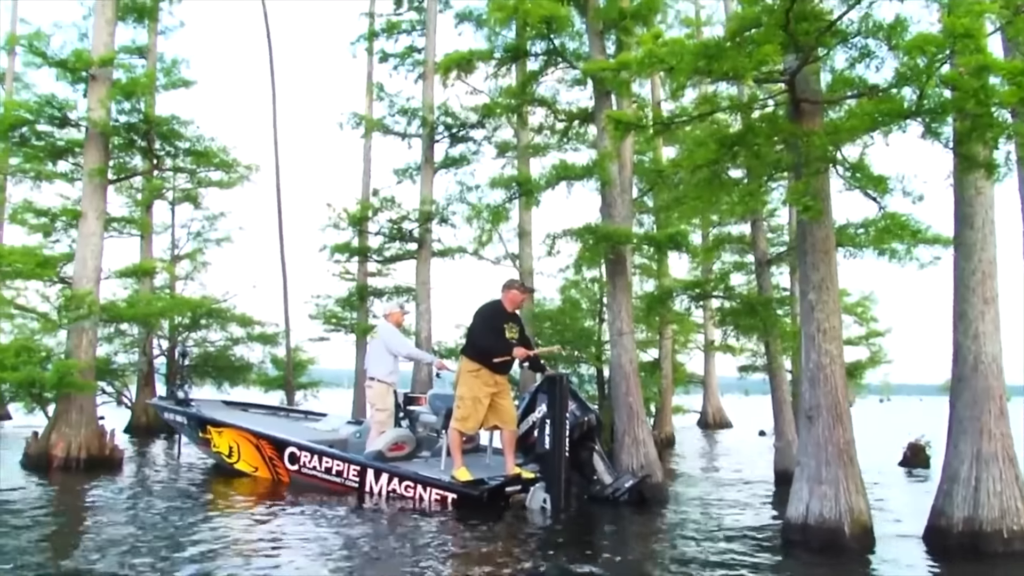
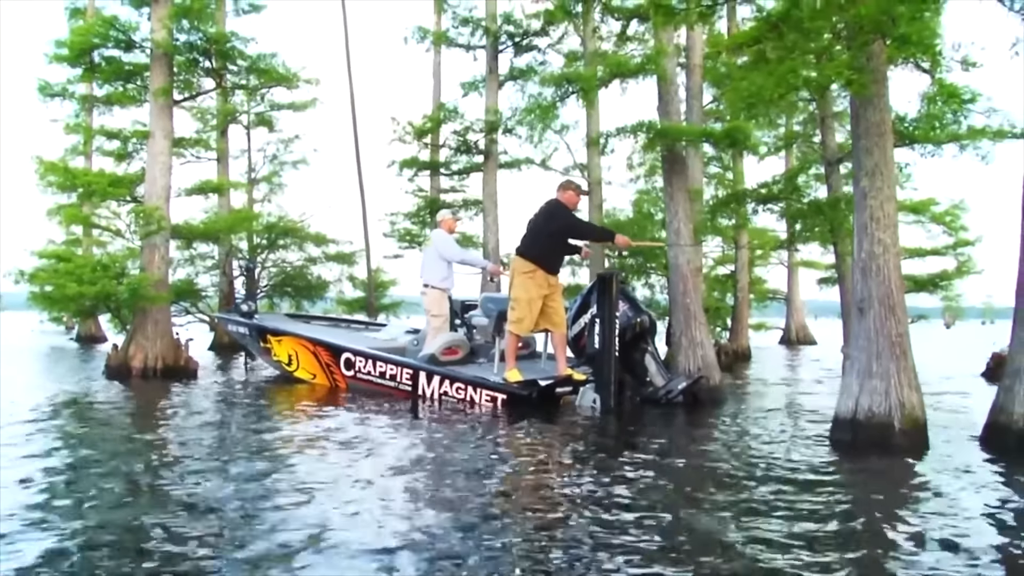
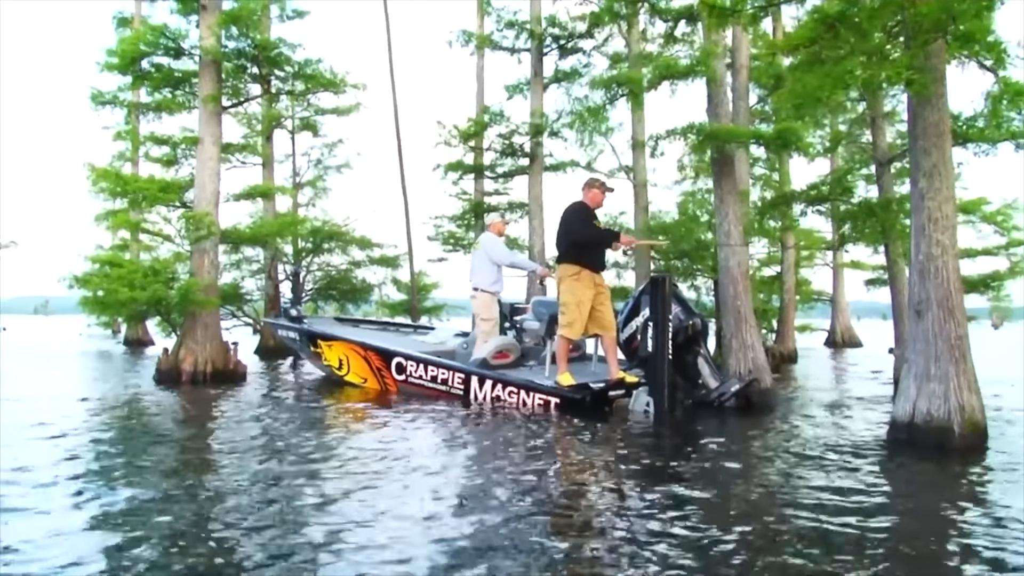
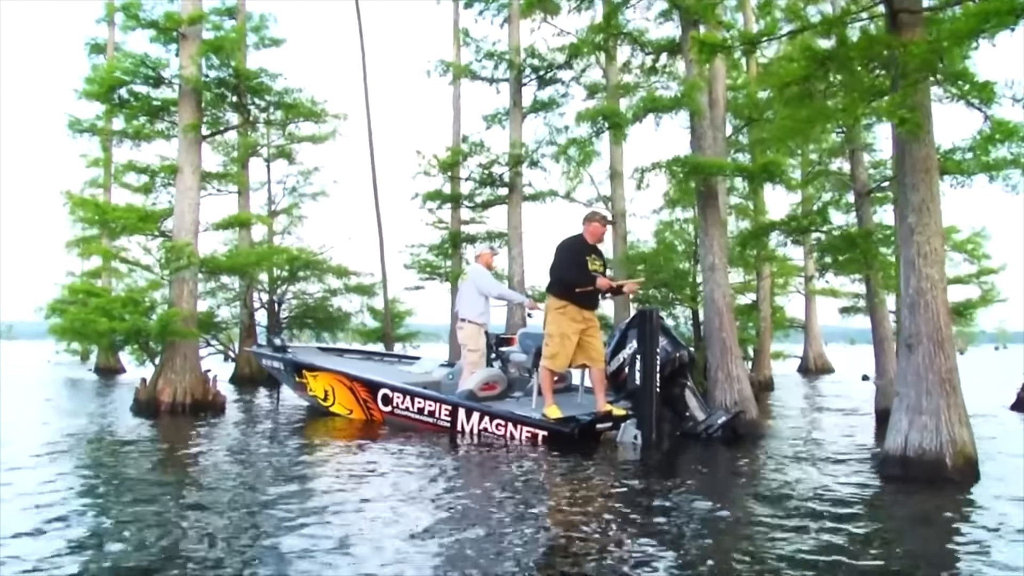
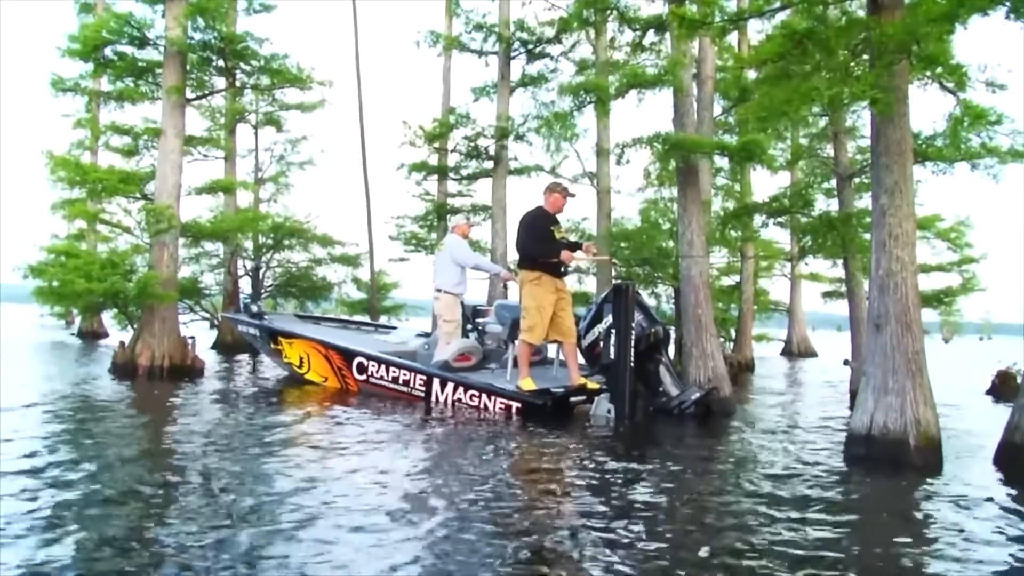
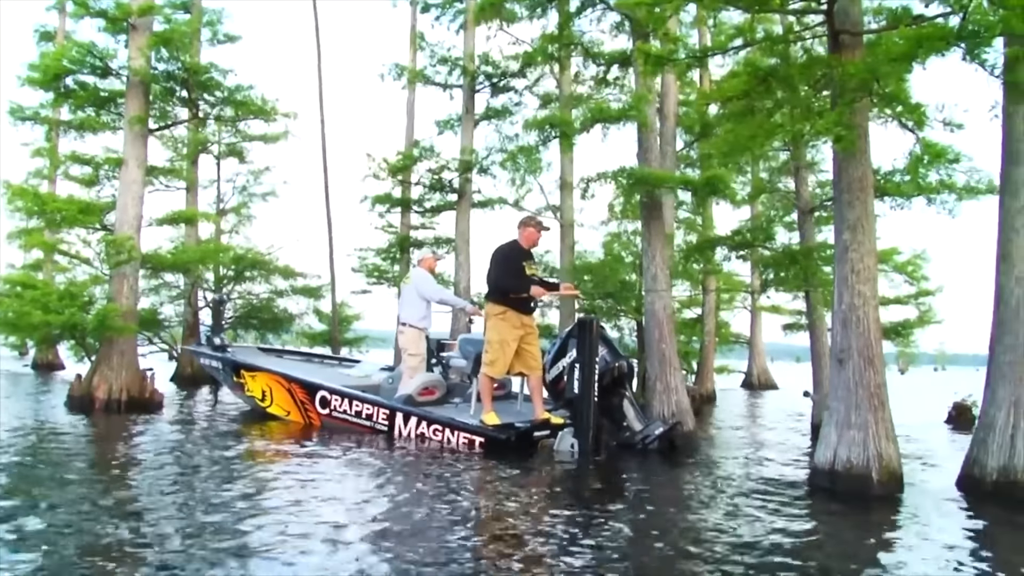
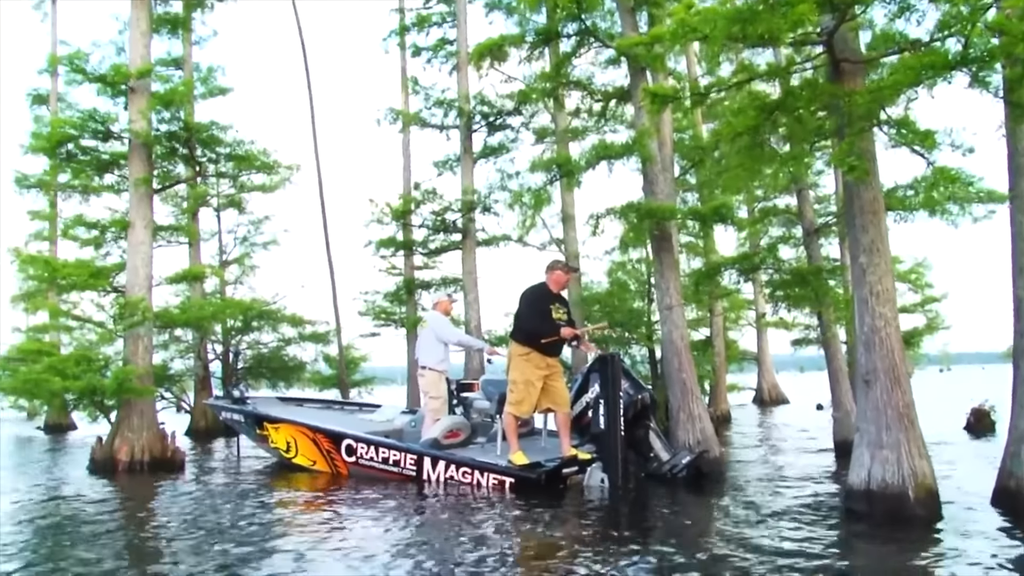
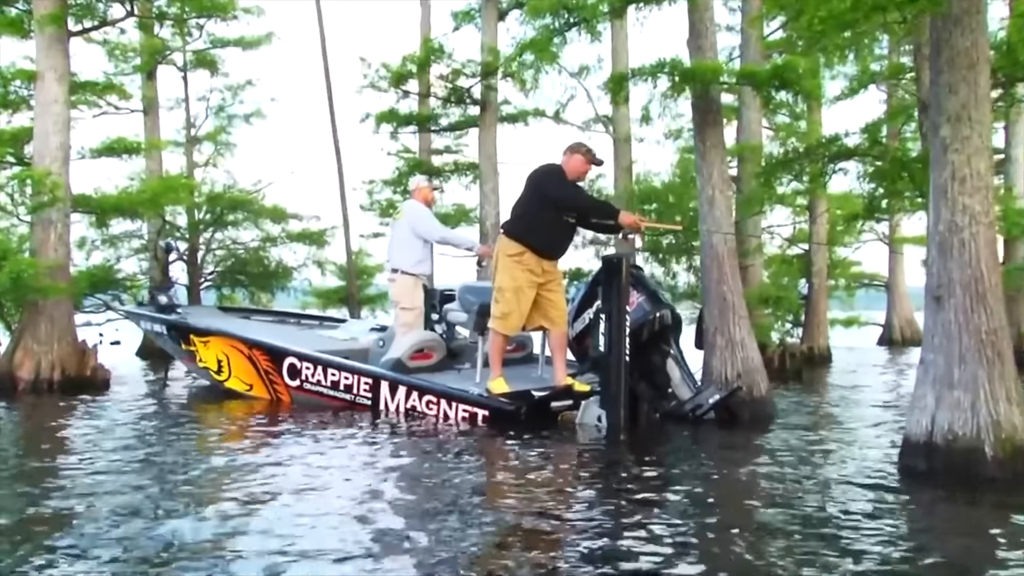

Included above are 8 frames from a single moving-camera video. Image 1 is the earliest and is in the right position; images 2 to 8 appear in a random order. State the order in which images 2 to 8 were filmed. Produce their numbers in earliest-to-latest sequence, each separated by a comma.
7, 4, 6, 5, 3, 2, 8
